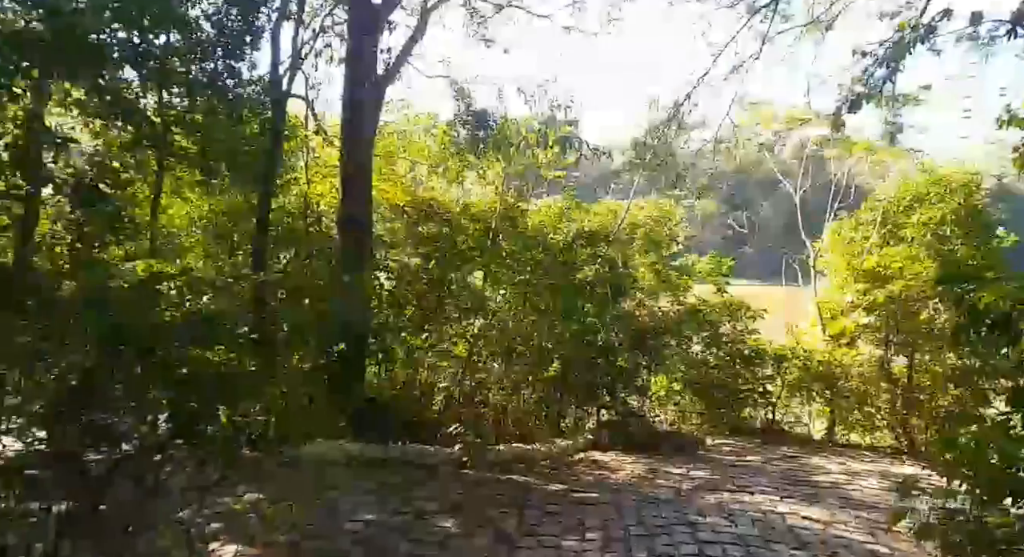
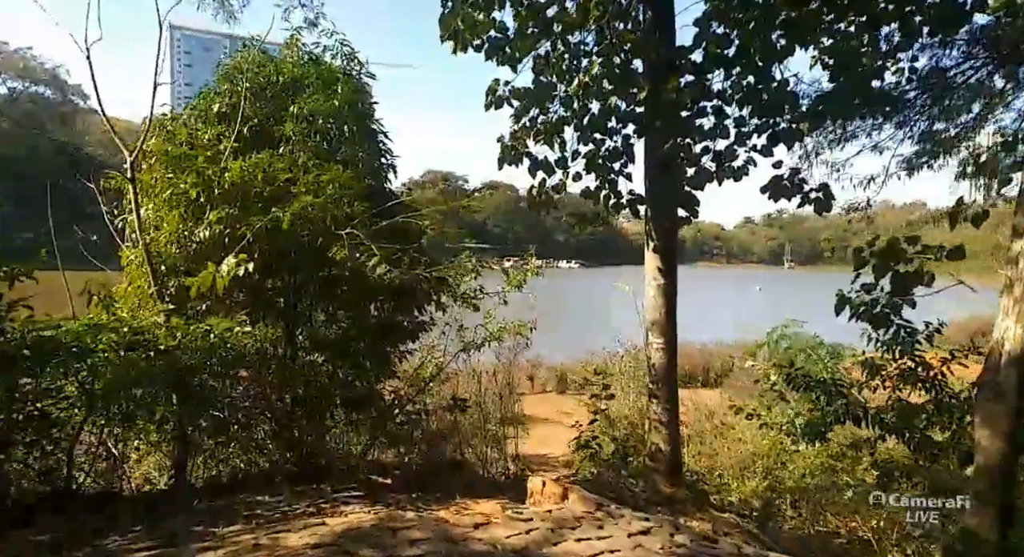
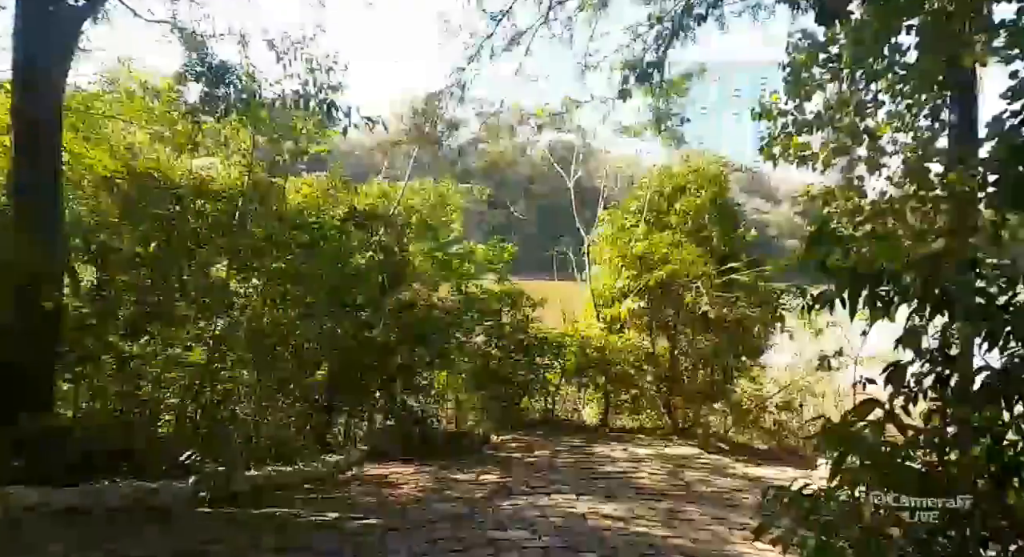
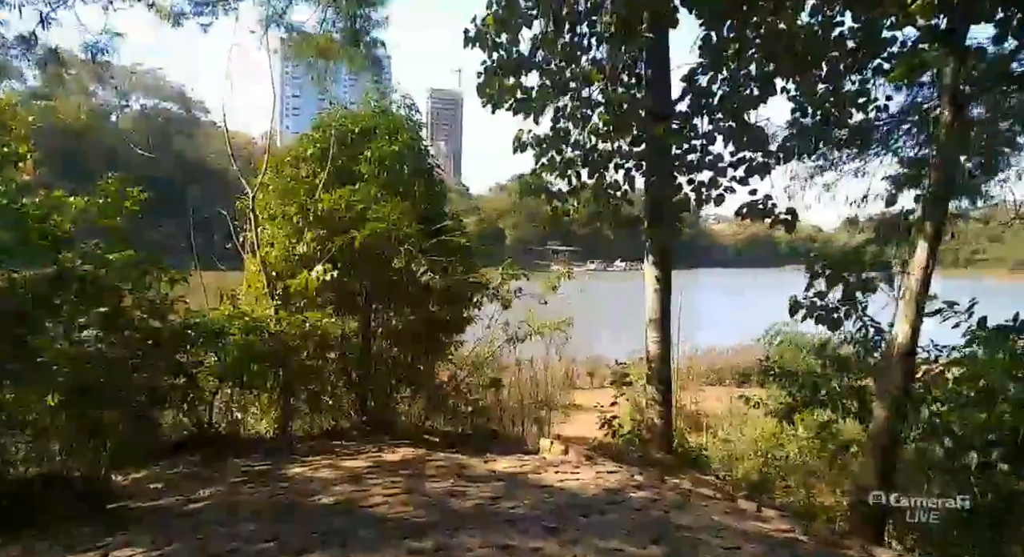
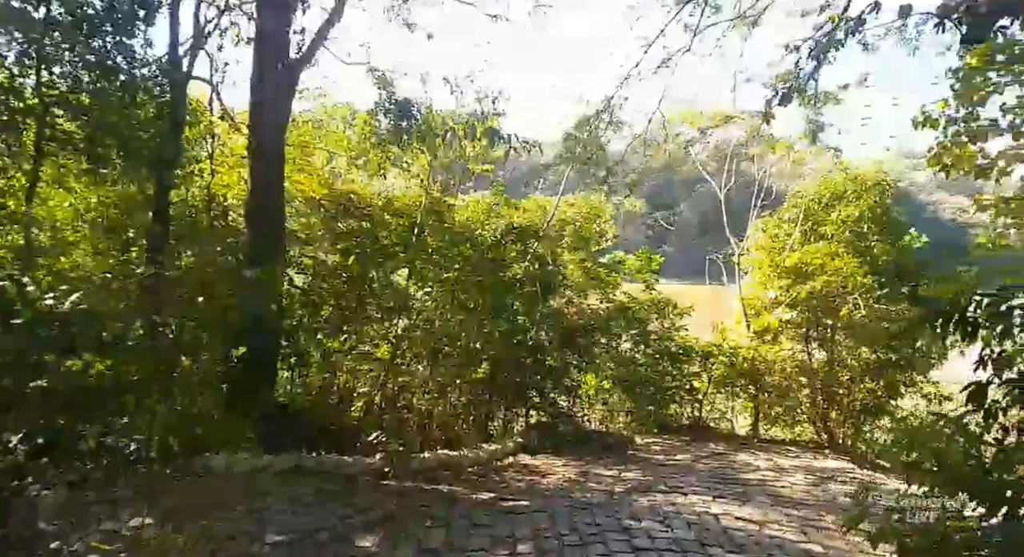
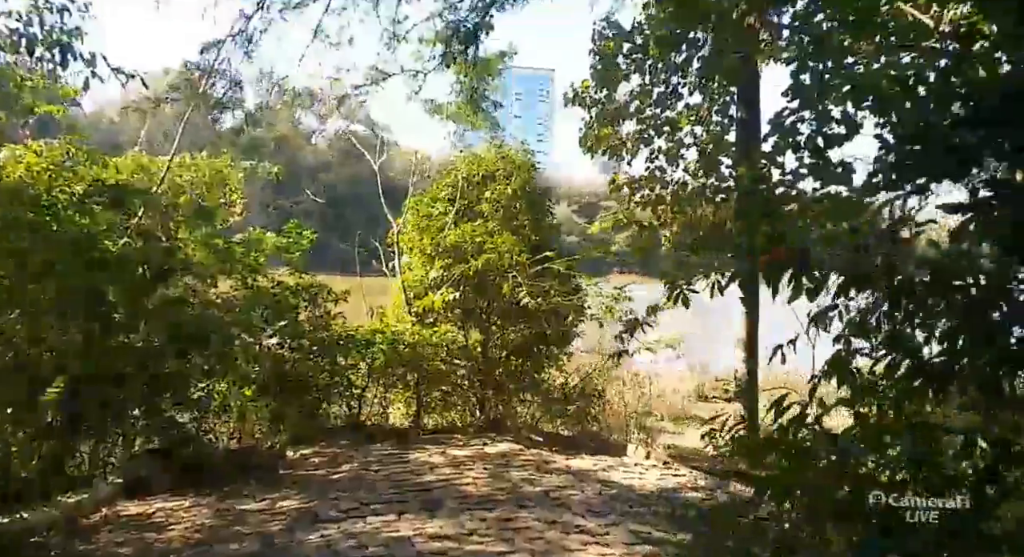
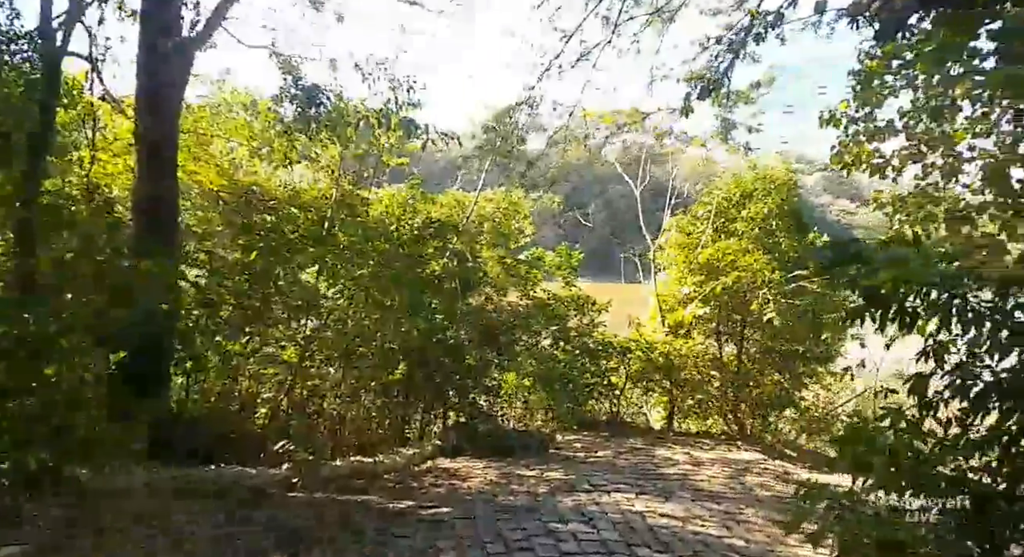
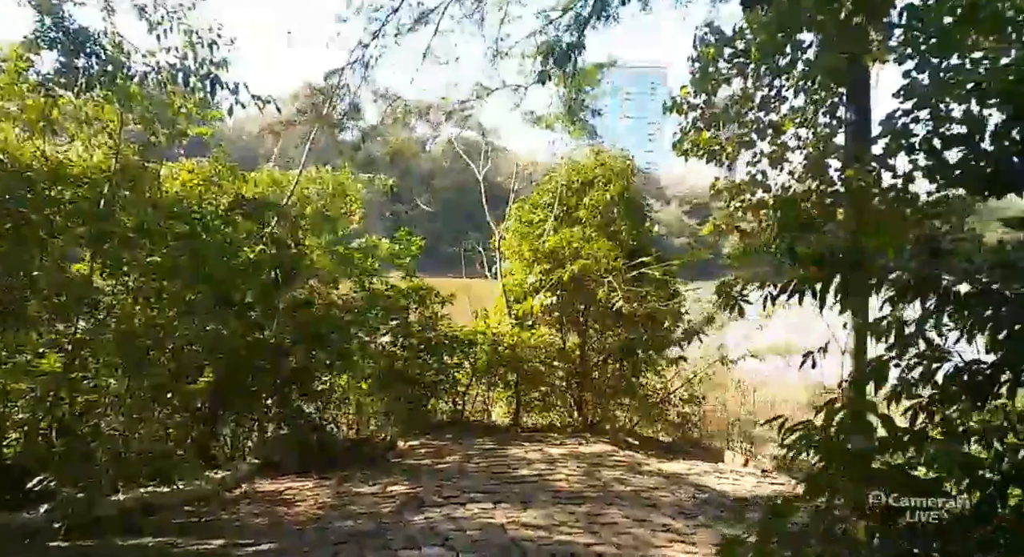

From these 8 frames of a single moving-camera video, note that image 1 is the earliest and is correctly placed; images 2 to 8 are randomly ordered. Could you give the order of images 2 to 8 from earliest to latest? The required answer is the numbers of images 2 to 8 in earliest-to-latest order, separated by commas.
5, 7, 3, 8, 6, 4, 2
